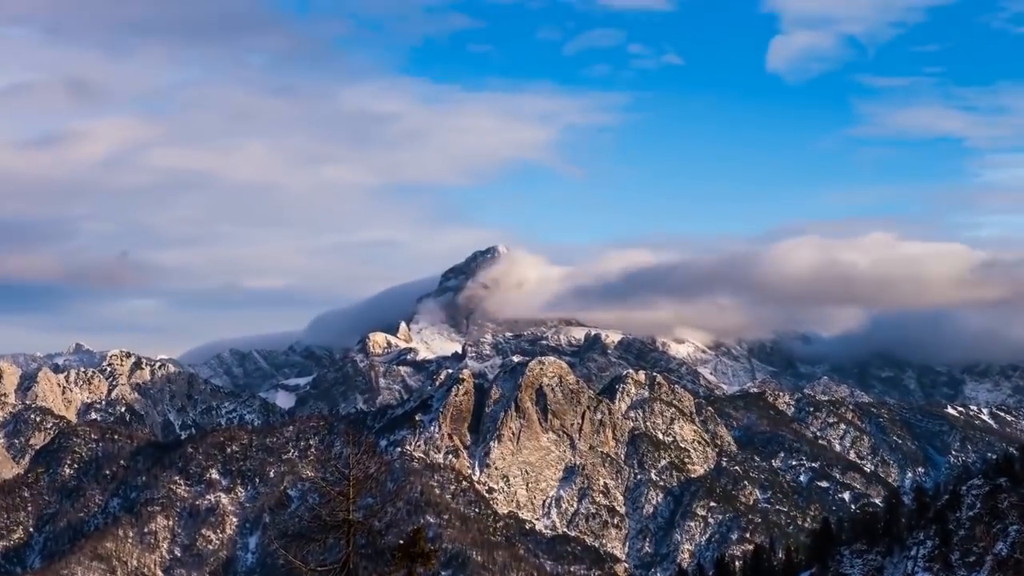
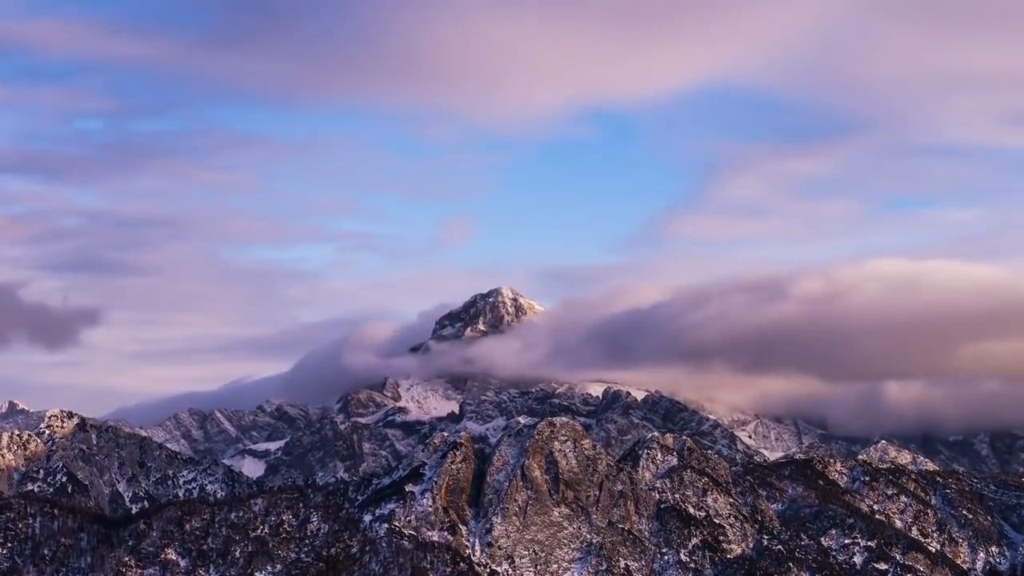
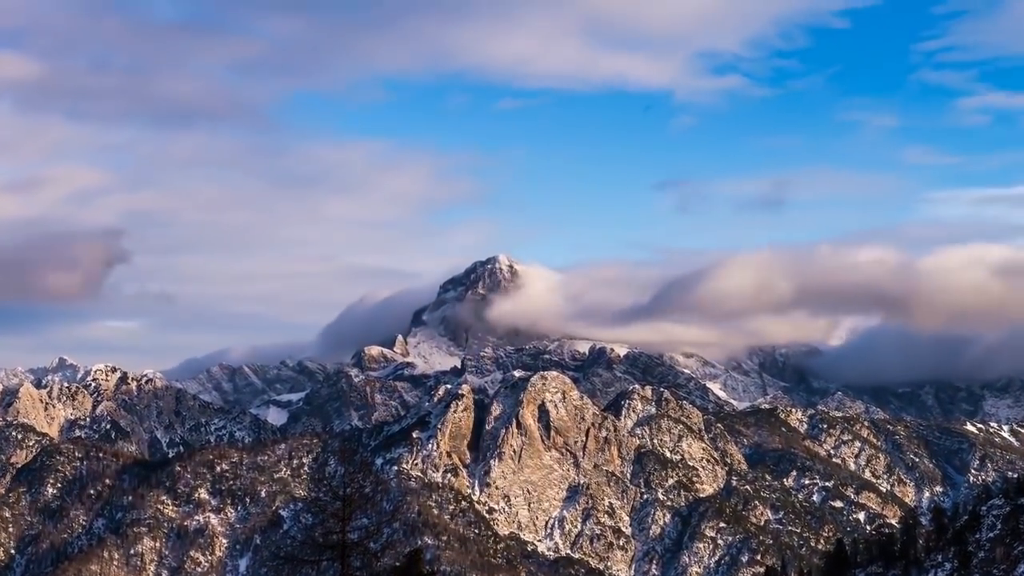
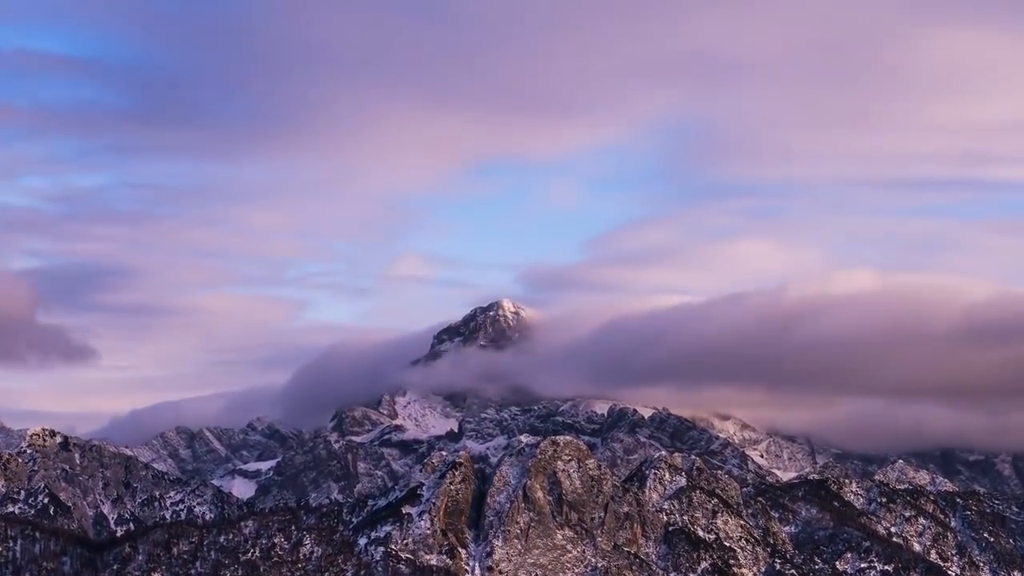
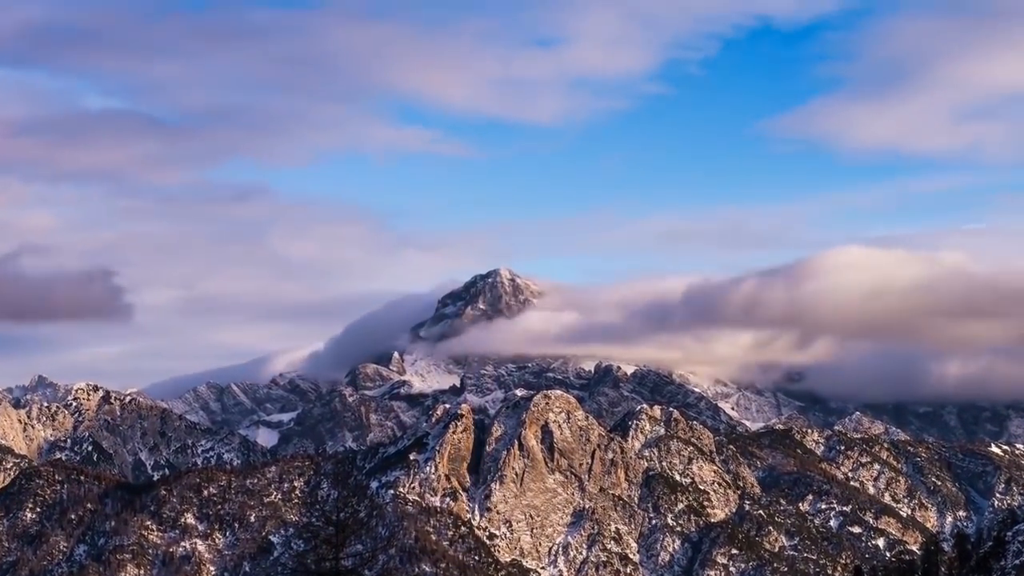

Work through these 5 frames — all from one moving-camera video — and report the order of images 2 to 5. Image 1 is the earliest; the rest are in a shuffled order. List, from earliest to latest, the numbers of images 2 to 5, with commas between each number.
3, 5, 2, 4
